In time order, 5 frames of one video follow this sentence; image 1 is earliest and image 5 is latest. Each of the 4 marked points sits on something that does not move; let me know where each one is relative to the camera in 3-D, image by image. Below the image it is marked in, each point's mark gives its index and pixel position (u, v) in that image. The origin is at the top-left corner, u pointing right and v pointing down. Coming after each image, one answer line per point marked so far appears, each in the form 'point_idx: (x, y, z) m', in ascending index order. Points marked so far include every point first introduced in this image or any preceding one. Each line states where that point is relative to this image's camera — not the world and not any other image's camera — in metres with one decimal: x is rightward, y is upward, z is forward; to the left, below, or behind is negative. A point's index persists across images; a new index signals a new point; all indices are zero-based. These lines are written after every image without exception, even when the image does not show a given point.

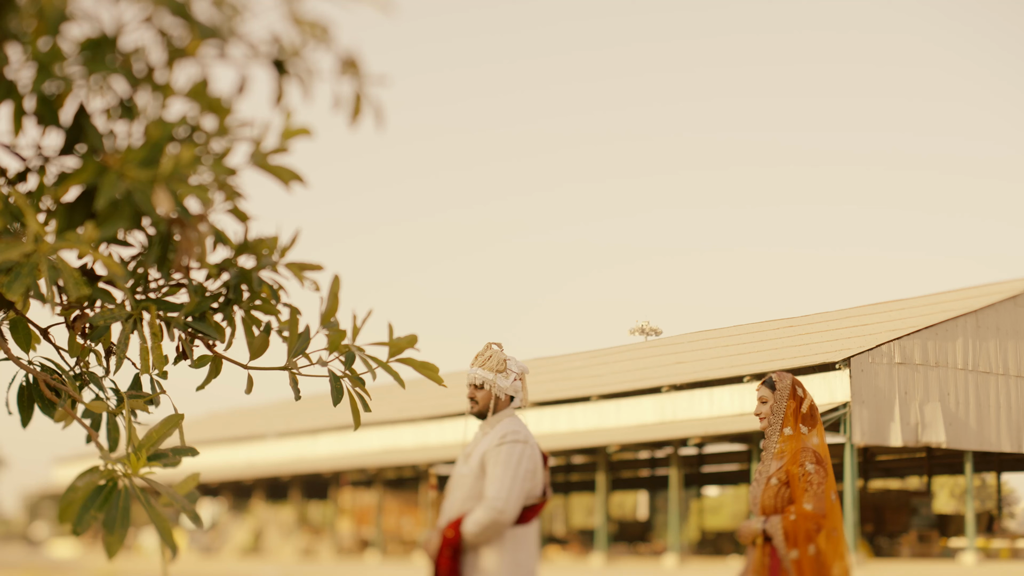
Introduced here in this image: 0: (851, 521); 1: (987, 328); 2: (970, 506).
0: (+4.1, -2.8, +12.5) m
1: (+7.6, -0.6, +16.2) m
2: (+5.4, -2.6, +12.3) m
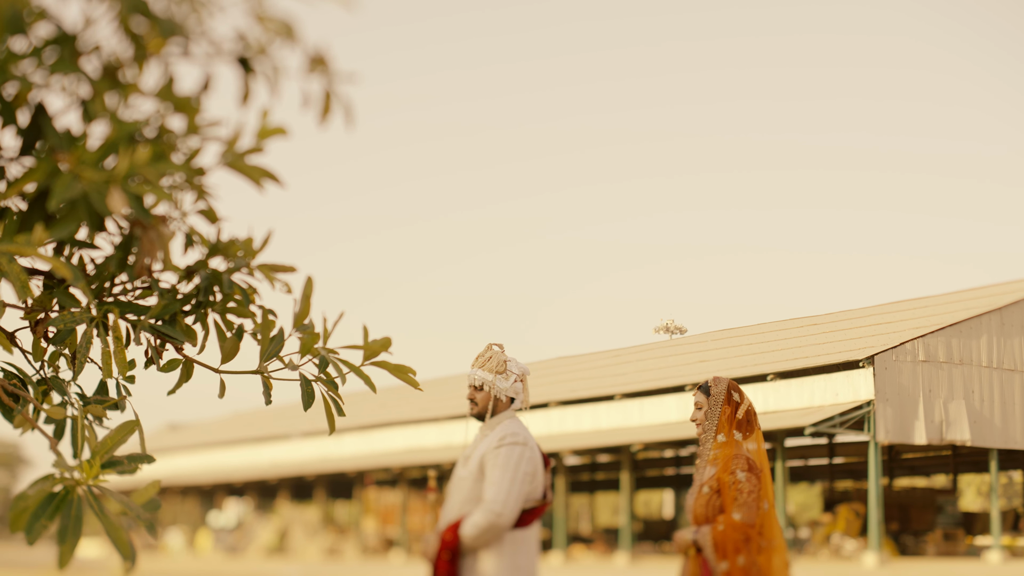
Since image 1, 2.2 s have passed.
0: (+4.4, -2.8, +12.5) m
1: (+7.7, -0.6, +16.4) m
2: (+5.7, -2.6, +12.3) m
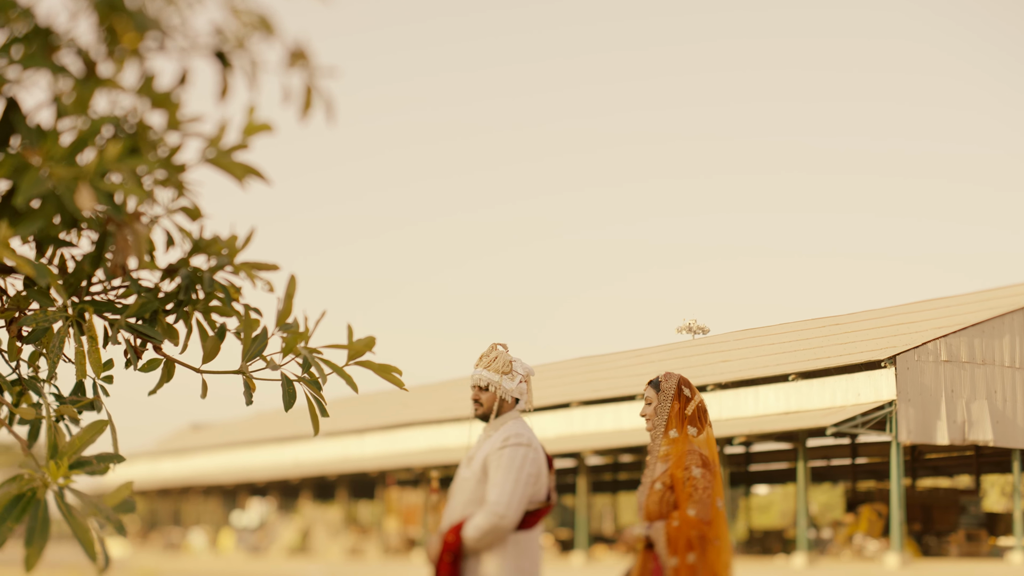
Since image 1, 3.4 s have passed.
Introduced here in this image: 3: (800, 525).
0: (+4.7, -2.8, +12.5) m
1: (+7.9, -0.7, +16.5) m
2: (+6.0, -2.6, +12.3) m
3: (+3.5, -2.9, +12.6) m
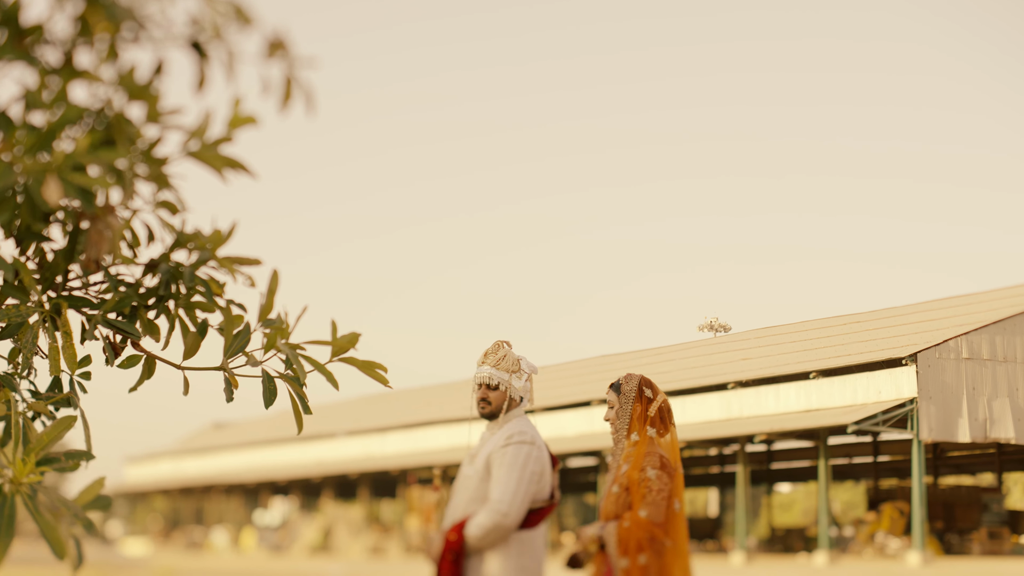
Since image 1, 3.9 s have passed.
0: (+4.9, -2.7, +12.4) m
1: (+8.0, -0.6, +16.5) m
2: (+6.3, -2.5, +12.3) m
3: (+3.7, -2.8, +12.5) m
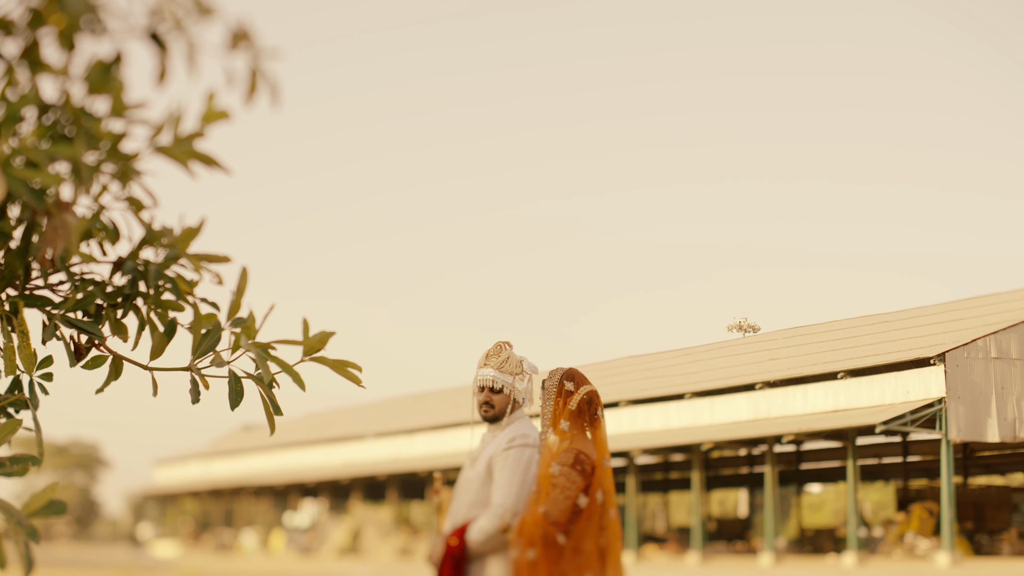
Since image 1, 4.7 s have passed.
0: (+5.2, -2.7, +12.3) m
1: (+8.2, -0.7, +16.5) m
2: (+6.6, -2.5, +12.2) m
3: (+4.0, -2.8, +12.3) m
